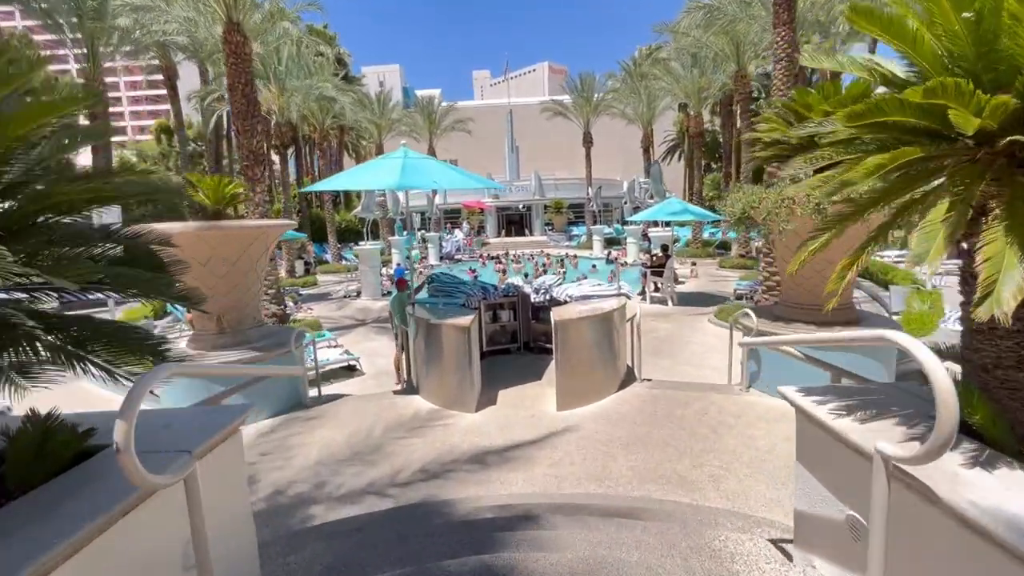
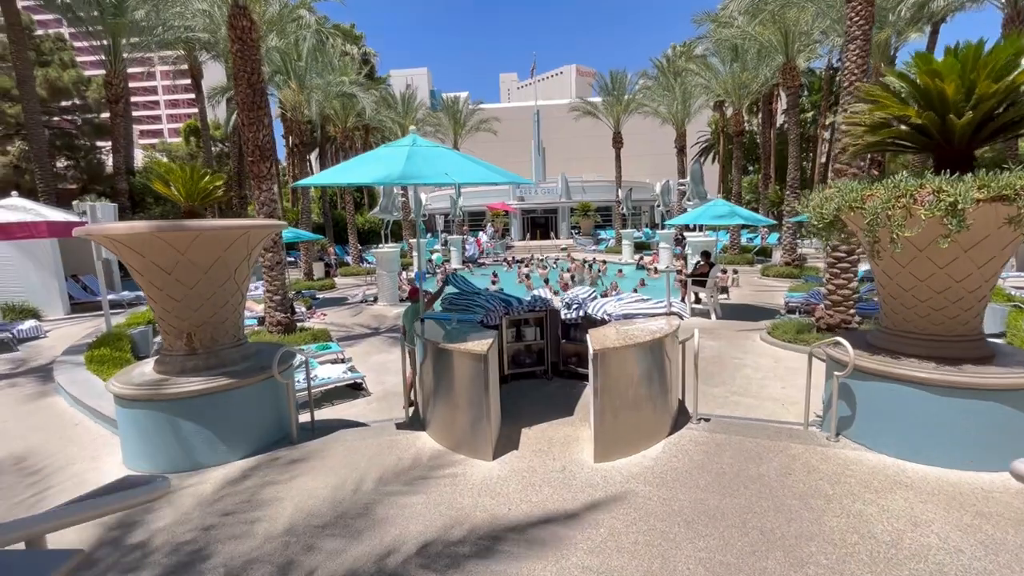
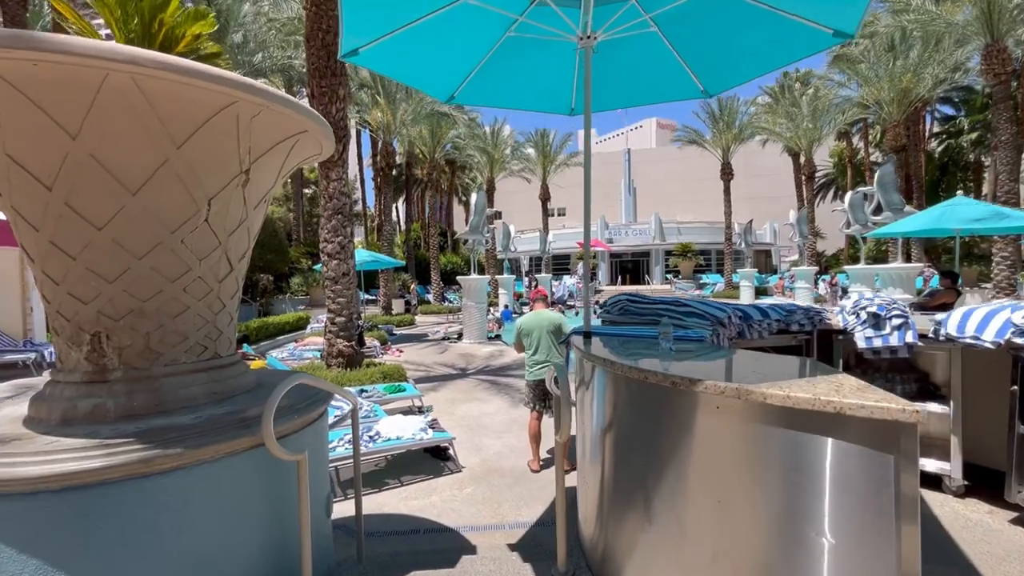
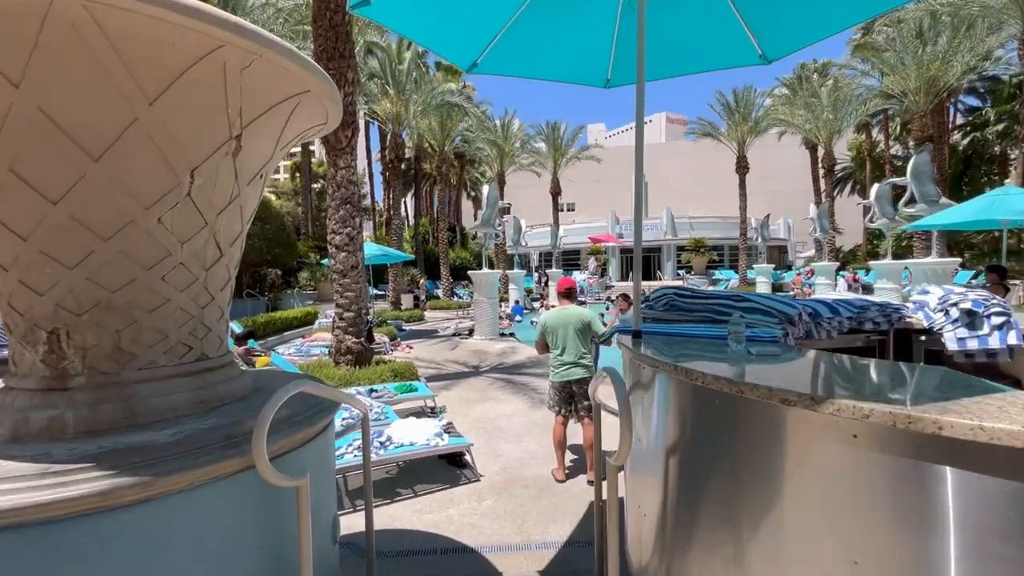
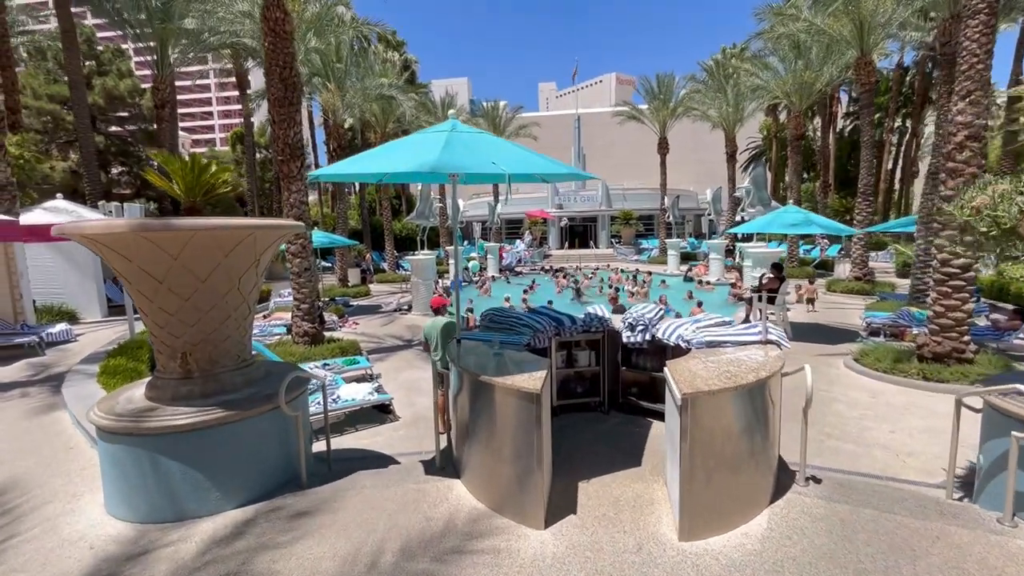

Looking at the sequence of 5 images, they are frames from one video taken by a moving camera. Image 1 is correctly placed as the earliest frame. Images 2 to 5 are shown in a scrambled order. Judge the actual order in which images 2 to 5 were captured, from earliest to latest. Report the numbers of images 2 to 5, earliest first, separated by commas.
2, 5, 3, 4
